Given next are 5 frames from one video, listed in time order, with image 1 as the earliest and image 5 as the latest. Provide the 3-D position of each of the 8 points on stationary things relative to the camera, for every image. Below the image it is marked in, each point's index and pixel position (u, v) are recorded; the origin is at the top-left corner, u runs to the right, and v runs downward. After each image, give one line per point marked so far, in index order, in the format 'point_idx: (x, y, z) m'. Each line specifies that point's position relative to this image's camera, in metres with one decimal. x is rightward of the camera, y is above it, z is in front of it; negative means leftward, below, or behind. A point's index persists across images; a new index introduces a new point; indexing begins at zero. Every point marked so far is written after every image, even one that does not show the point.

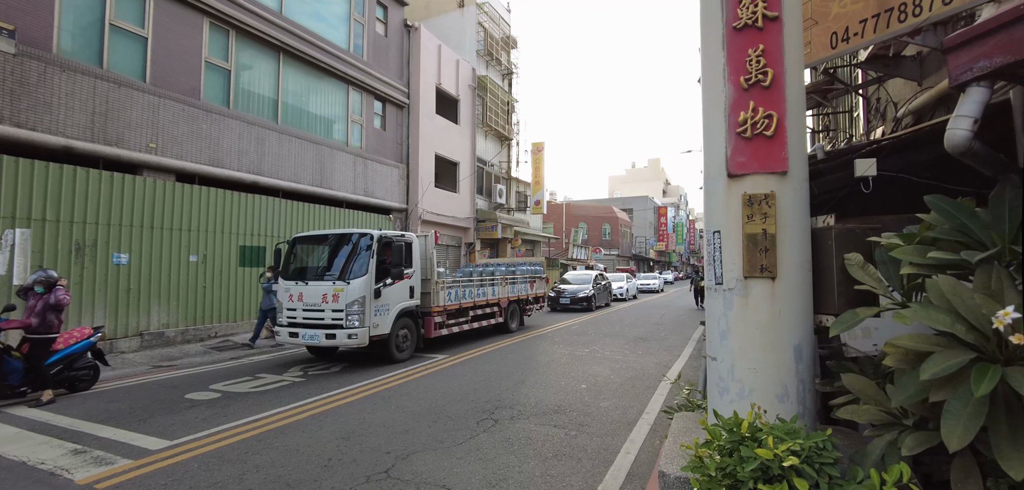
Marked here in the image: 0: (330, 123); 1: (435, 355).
0: (-6.5, +4.3, +16.2) m
1: (-1.6, -2.3, +9.2) m
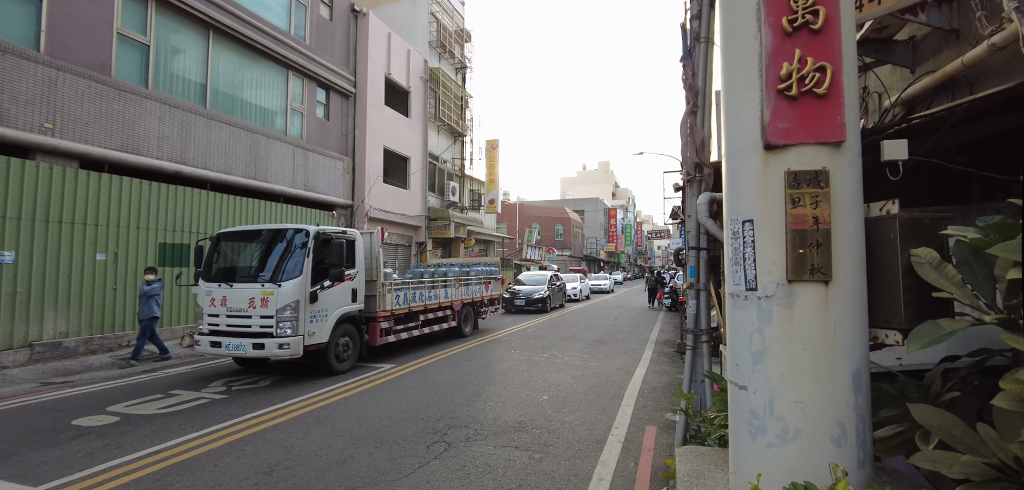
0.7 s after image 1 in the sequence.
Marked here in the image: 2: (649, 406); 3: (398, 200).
0: (-8.0, +4.4, +14.8) m
1: (-2.4, -2.2, +8.4) m
2: (+1.7, -2.1, +5.8) m
3: (-4.9, +2.0, +19.6) m
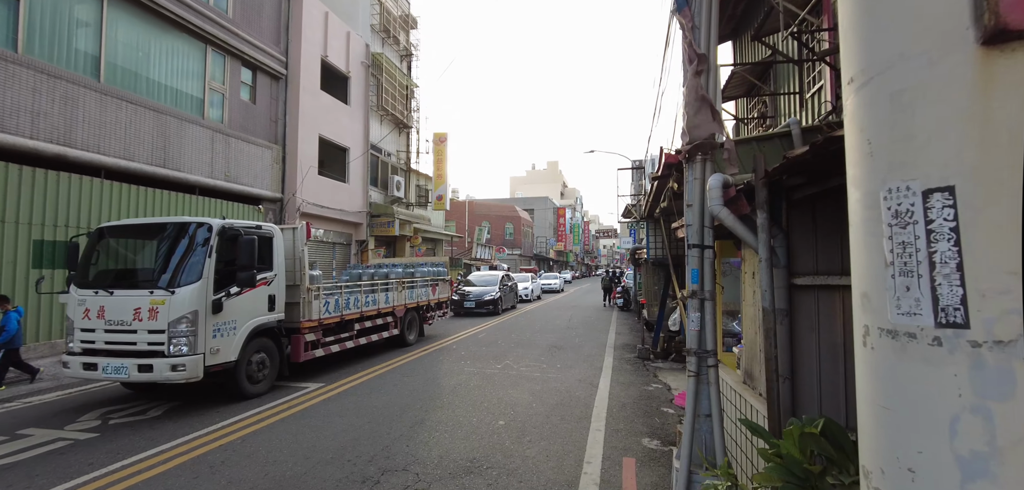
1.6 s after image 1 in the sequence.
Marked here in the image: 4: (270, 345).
0: (-9.5, +4.4, +12.9) m
1: (-3.2, -2.2, +7.1) m
2: (+1.2, -2.0, +5.0) m
3: (-7.0, +2.0, +18.0) m
4: (-3.6, -1.5, +6.8) m
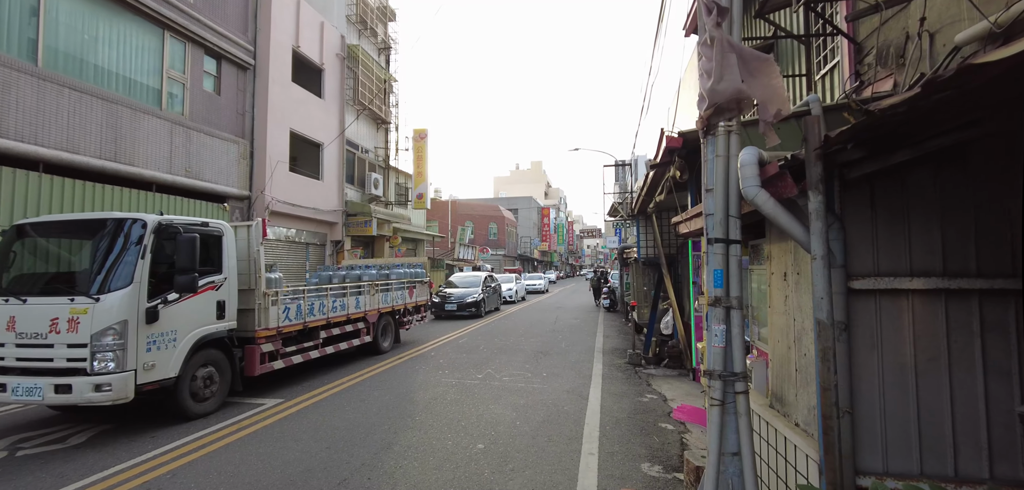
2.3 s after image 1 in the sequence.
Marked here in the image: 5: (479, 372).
0: (-10.0, +4.4, +11.9) m
1: (-3.5, -2.2, +6.4) m
2: (+1.0, -2.0, +4.4) m
3: (-7.6, +2.0, +17.1) m
4: (-3.9, -1.5, +6.0) m
5: (-0.6, -2.2, +7.8) m
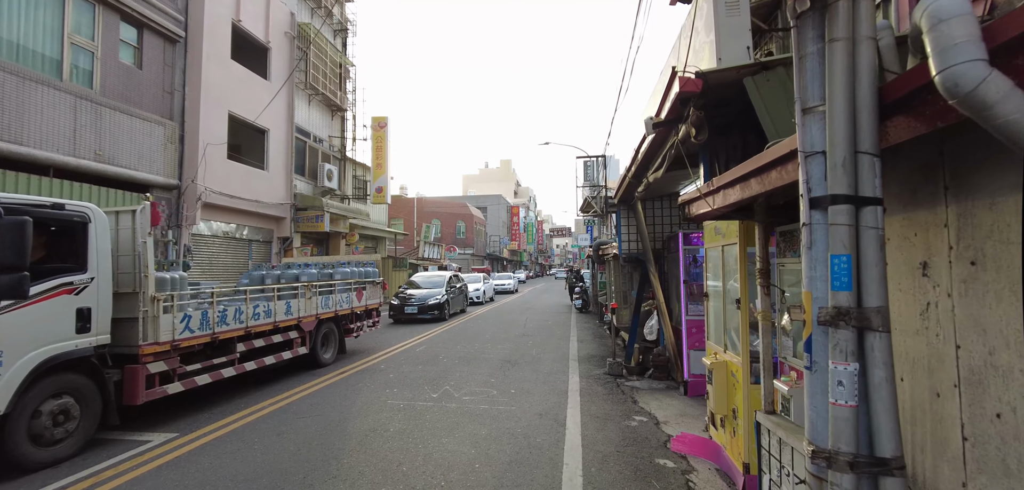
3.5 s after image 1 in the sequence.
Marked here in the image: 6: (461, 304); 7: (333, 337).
0: (-10.8, +4.5, +10.0) m
1: (-3.9, -2.1, +4.9) m
2: (+0.7, -1.9, +3.2) m
3: (-8.8, +2.1, +15.3) m
4: (-4.3, -1.4, +4.5) m
5: (-1.1, -2.1, +6.5) m
6: (-2.0, -2.3, +17.9) m
7: (-3.4, -1.7, +8.6) m
